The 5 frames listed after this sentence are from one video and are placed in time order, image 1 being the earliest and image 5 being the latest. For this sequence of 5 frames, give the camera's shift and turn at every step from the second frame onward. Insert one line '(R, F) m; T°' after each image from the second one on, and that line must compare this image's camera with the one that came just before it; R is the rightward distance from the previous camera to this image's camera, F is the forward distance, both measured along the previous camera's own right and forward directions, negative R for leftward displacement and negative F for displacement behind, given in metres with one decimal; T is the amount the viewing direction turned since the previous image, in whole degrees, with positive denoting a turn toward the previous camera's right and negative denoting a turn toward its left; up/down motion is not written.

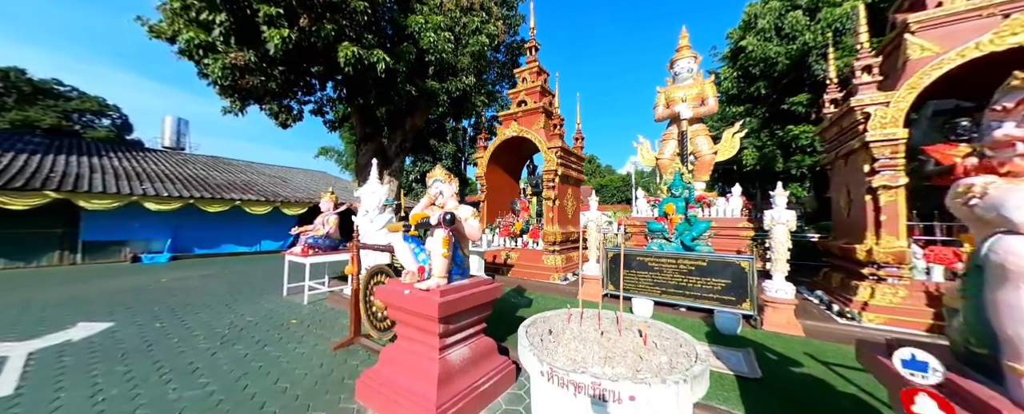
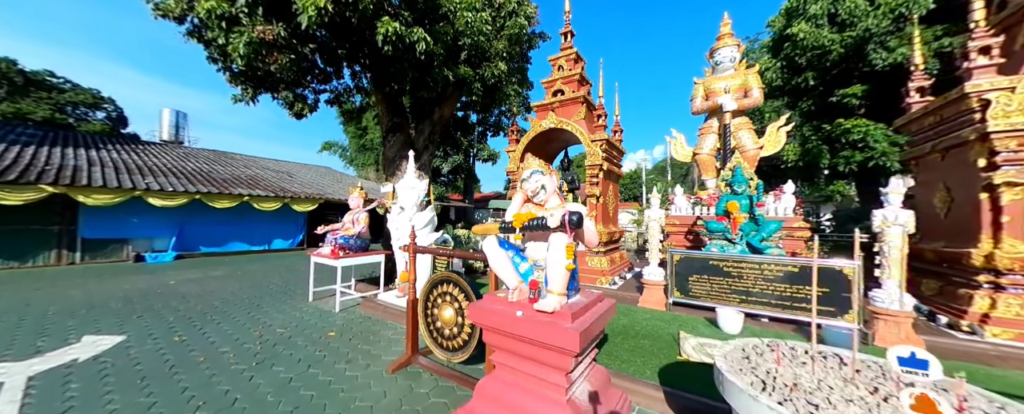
(-0.9, +0.5) m; 0°
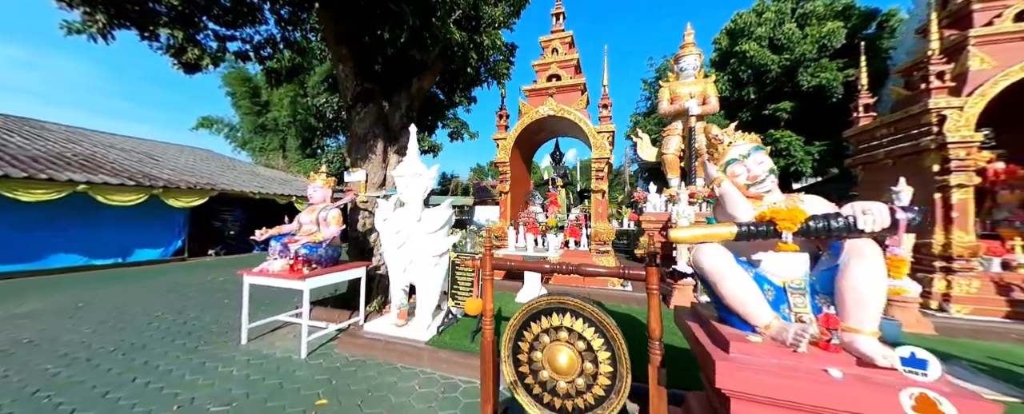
(-1.4, +1.0) m; +15°
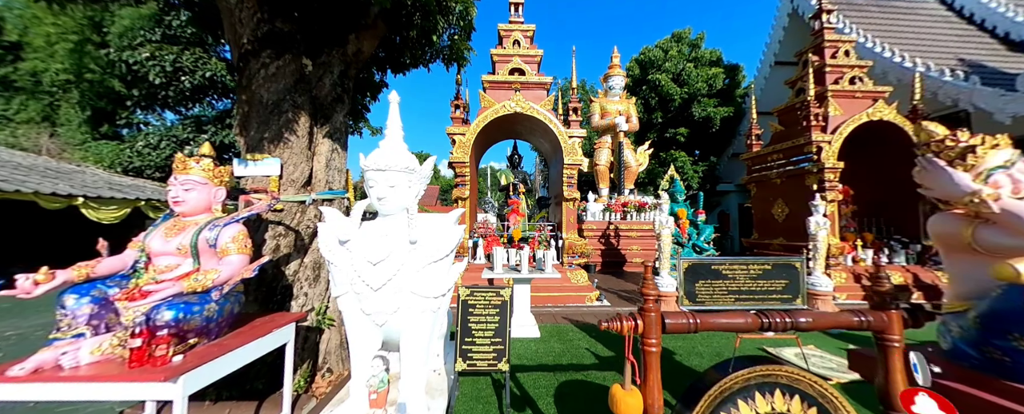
(-1.1, +1.1) m; +20°
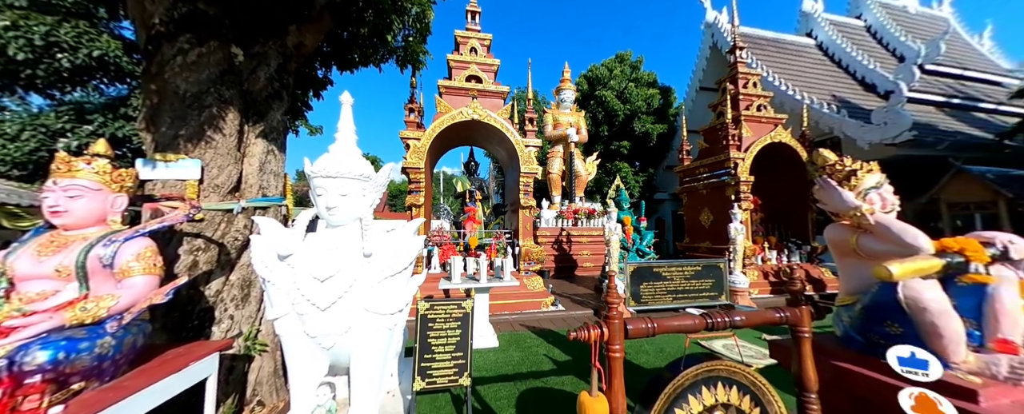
(-0.1, 0.0) m; +9°
